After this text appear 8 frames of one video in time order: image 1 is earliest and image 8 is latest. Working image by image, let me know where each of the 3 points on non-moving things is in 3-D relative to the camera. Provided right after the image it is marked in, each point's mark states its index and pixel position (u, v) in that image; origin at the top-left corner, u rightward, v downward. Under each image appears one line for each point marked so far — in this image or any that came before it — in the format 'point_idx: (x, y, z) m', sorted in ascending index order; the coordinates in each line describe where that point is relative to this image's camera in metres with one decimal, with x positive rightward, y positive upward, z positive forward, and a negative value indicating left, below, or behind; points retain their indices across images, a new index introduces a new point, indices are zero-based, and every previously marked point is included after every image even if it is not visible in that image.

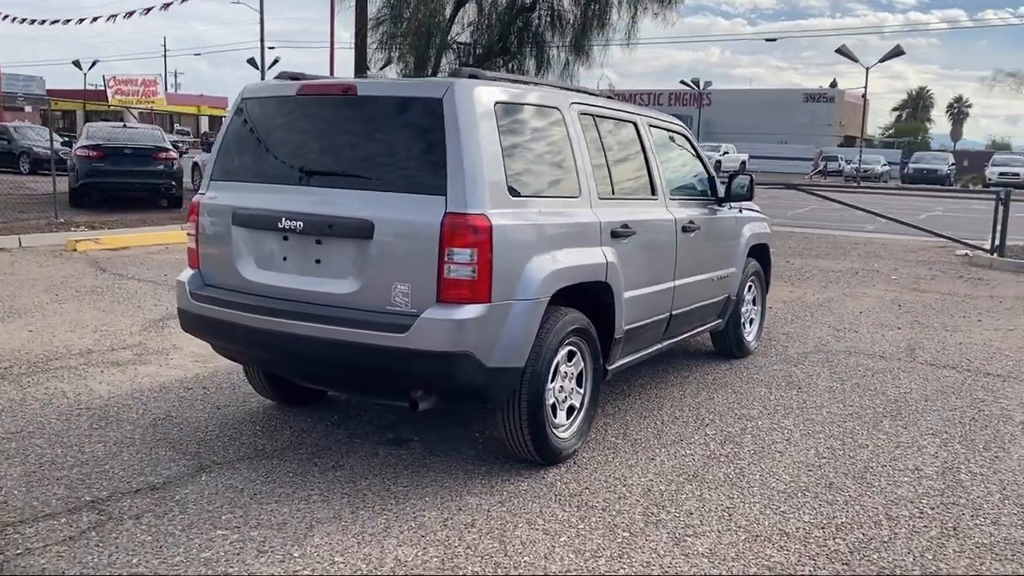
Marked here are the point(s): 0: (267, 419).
0: (-1.5, -0.8, +5.5) m
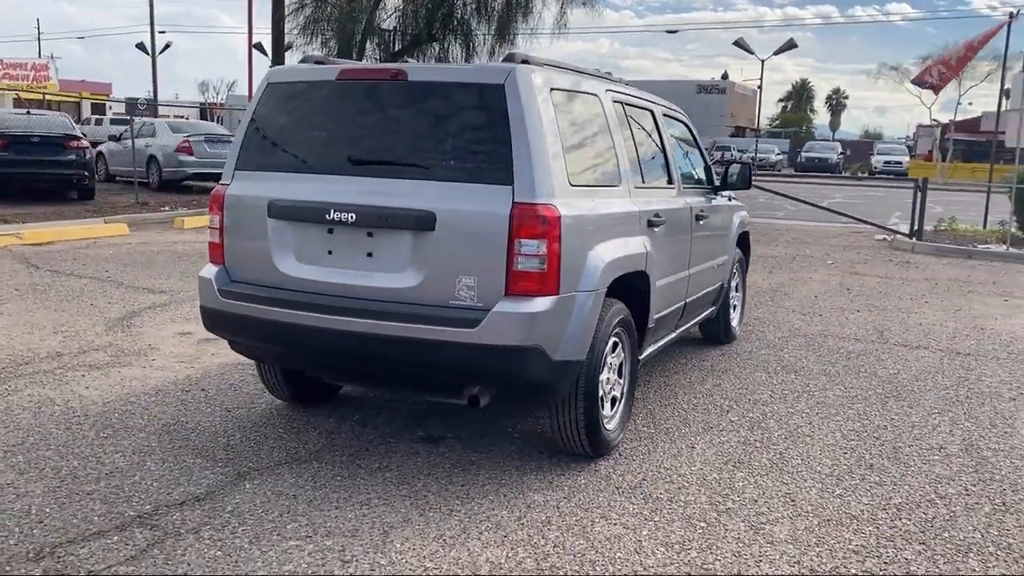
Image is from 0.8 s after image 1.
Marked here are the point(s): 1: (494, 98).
0: (-1.3, -0.8, +5.2) m
1: (-0.1, +0.9, +4.2) m
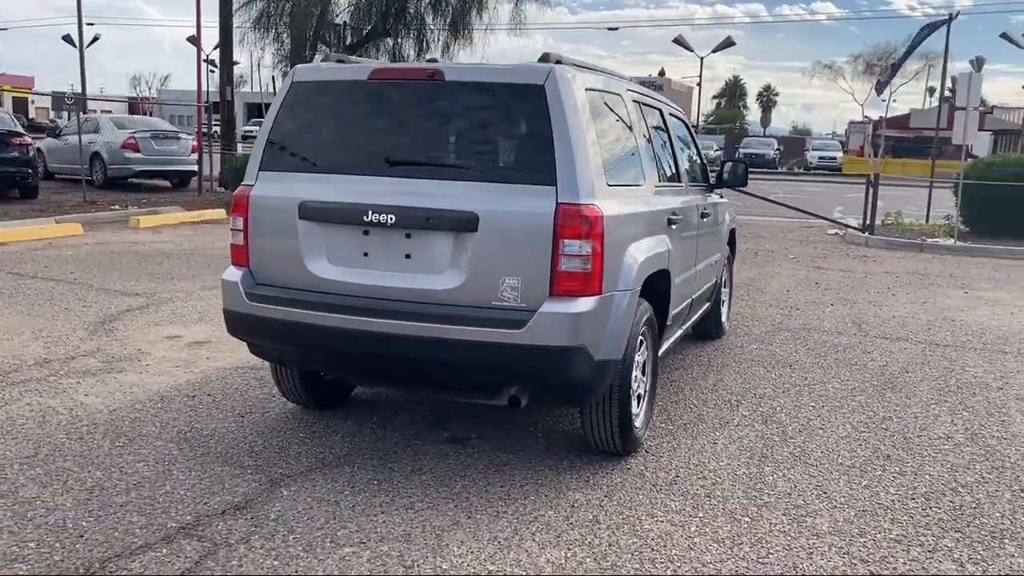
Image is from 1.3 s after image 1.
0: (-1.2, -0.8, +5.1) m
1: (+0.1, +0.9, +4.2) m
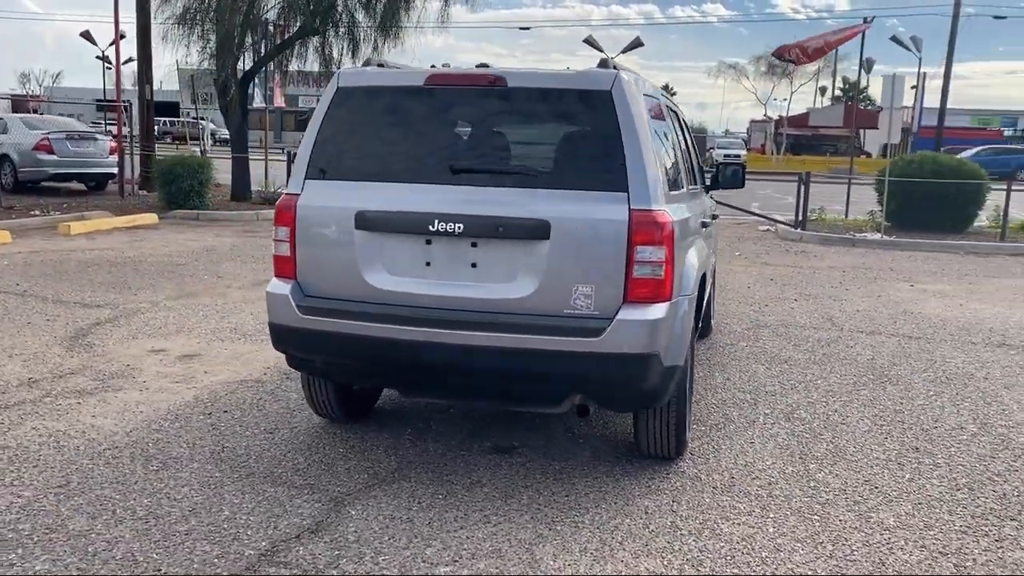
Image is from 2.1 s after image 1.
0: (-0.9, -0.8, +5.0) m
1: (+0.4, +0.9, +4.1) m
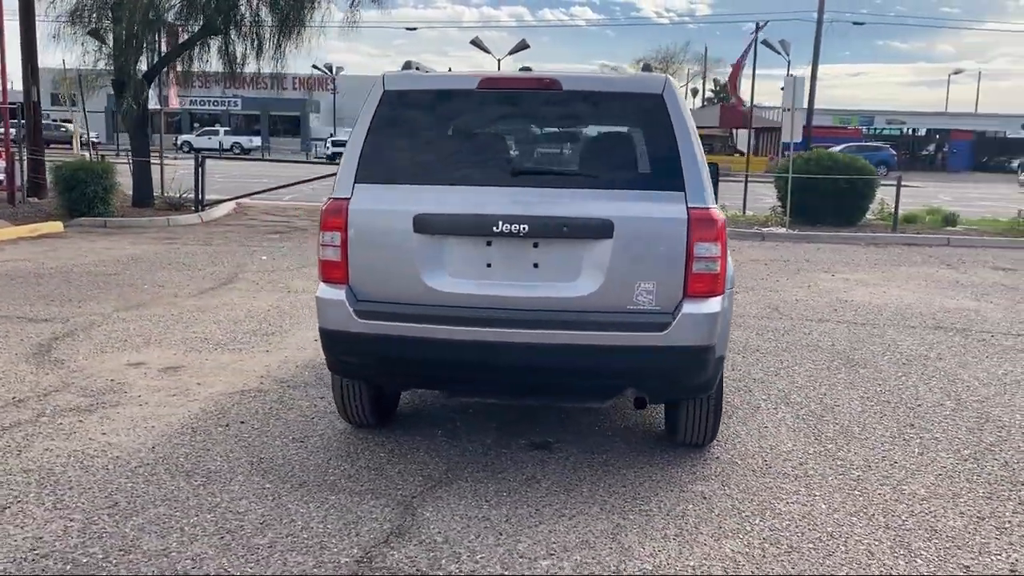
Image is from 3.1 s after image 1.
0: (-0.8, -0.9, +4.9) m
1: (+0.6, +0.9, +4.3) m
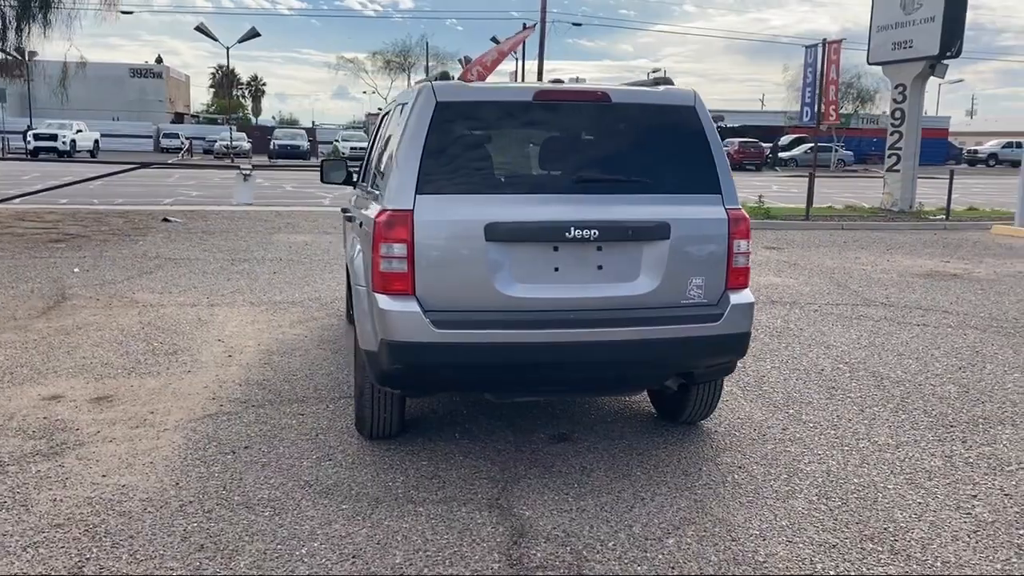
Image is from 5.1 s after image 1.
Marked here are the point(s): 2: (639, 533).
0: (-0.6, -0.9, +4.9) m
1: (+0.8, +0.9, +4.7) m
2: (+0.6, -1.1, +4.0) m
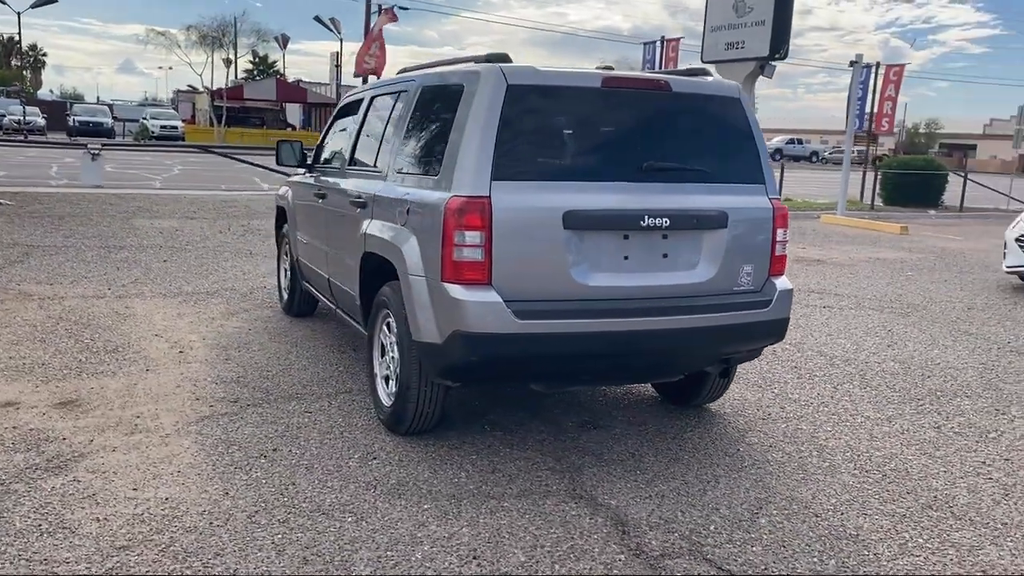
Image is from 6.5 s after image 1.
0: (-0.3, -0.8, +4.7) m
1: (+1.1, +1.0, +4.8) m
2: (+1.0, -1.0, +4.1) m
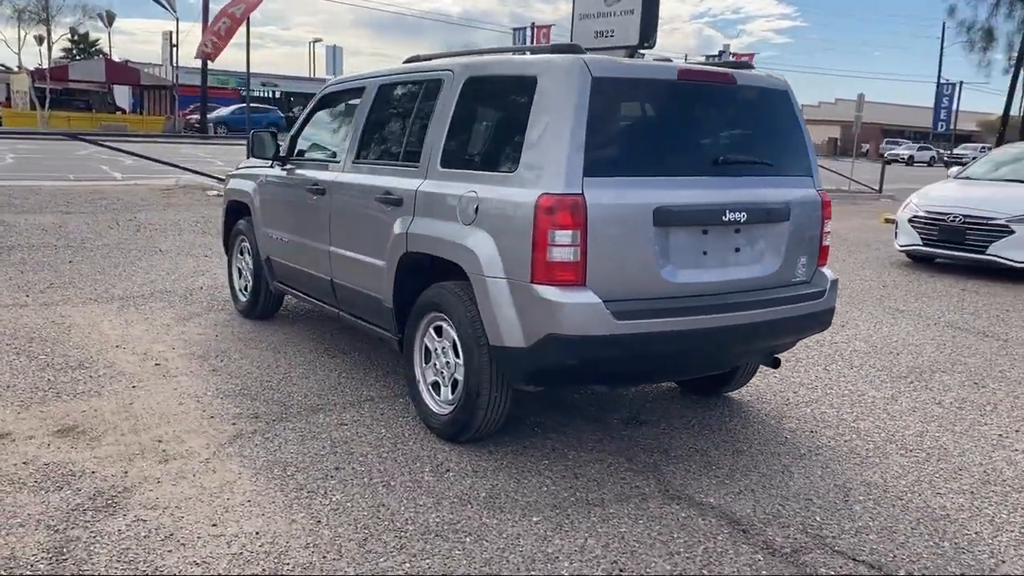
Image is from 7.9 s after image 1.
0: (0.0, -0.8, +4.6) m
1: (+1.3, +1.0, +4.8) m
2: (+1.4, -1.0, +4.1) m
